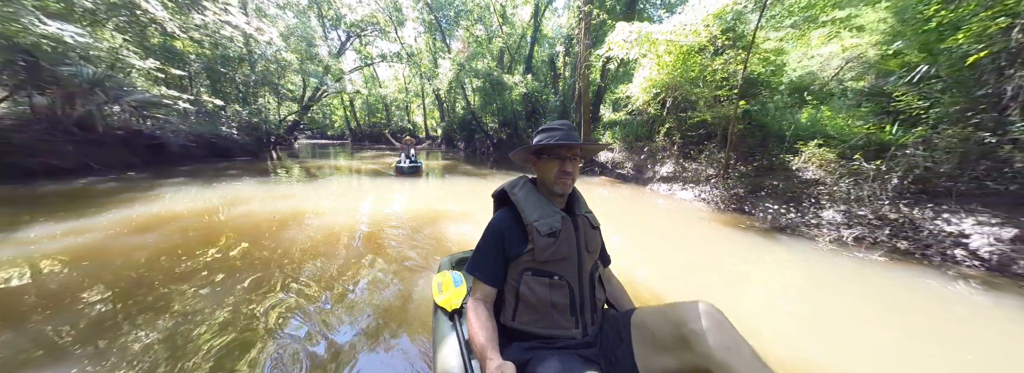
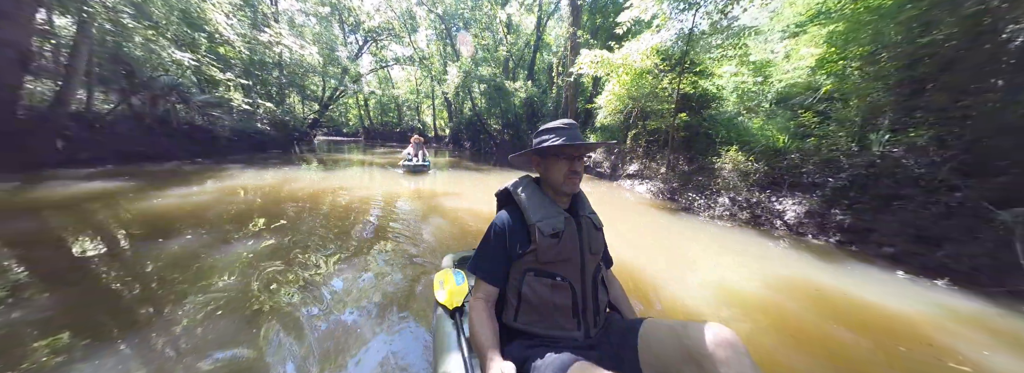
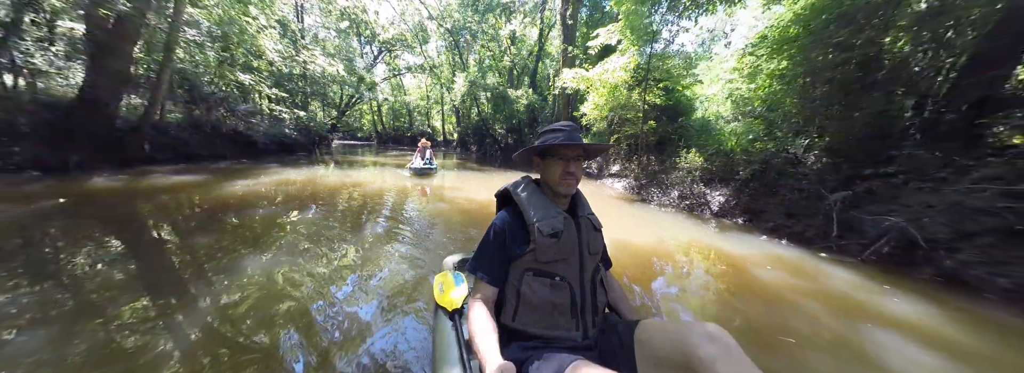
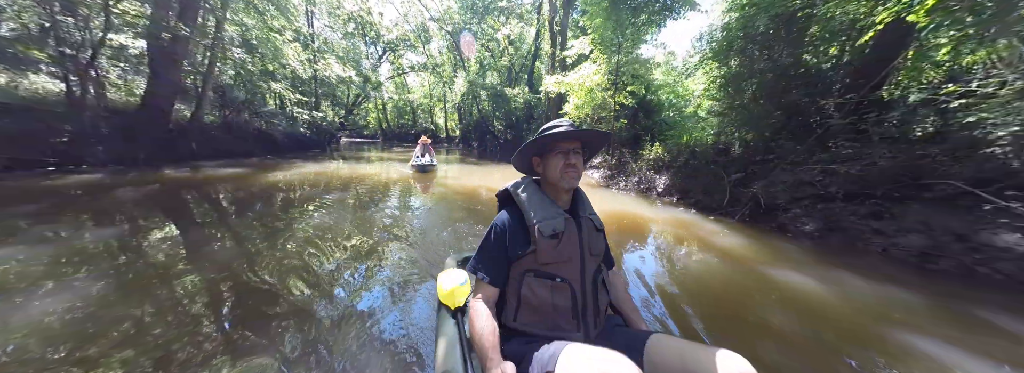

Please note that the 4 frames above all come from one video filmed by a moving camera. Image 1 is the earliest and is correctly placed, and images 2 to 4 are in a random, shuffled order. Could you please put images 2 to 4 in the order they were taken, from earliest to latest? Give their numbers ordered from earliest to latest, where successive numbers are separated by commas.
2, 3, 4
